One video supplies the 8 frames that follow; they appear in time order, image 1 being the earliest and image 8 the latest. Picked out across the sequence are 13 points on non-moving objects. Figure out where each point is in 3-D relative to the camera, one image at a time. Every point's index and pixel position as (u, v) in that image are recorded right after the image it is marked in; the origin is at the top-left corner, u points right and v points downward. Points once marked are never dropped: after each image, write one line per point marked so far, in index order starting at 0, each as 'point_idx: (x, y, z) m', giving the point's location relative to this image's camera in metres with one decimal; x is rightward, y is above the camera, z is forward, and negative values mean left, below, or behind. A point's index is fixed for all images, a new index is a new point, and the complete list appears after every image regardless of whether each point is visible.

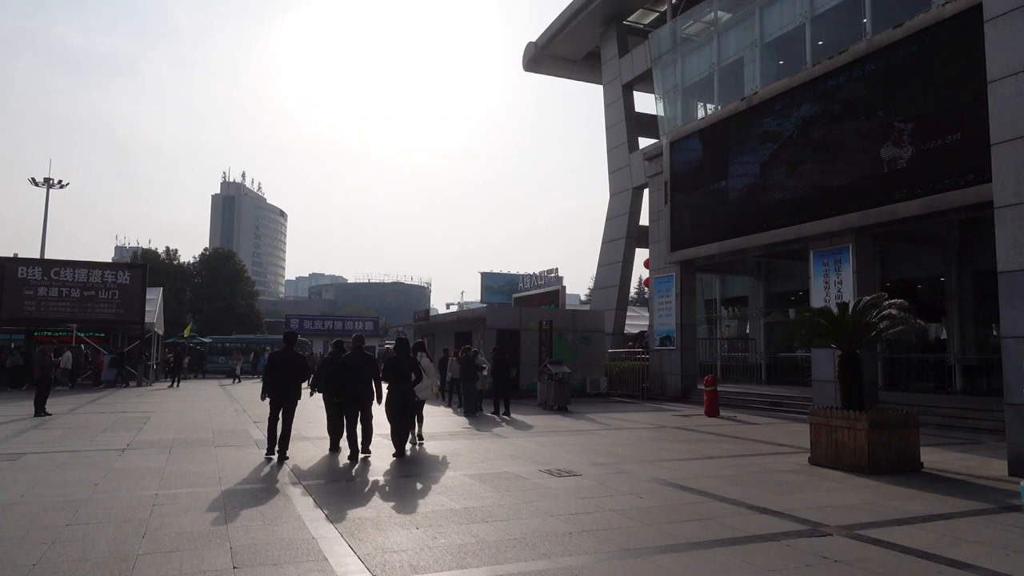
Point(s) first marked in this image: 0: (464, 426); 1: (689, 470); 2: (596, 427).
0: (-1.0, -2.9, +15.2) m
1: (+2.3, -2.4, +9.5) m
2: (+1.8, -2.9, +15.3) m
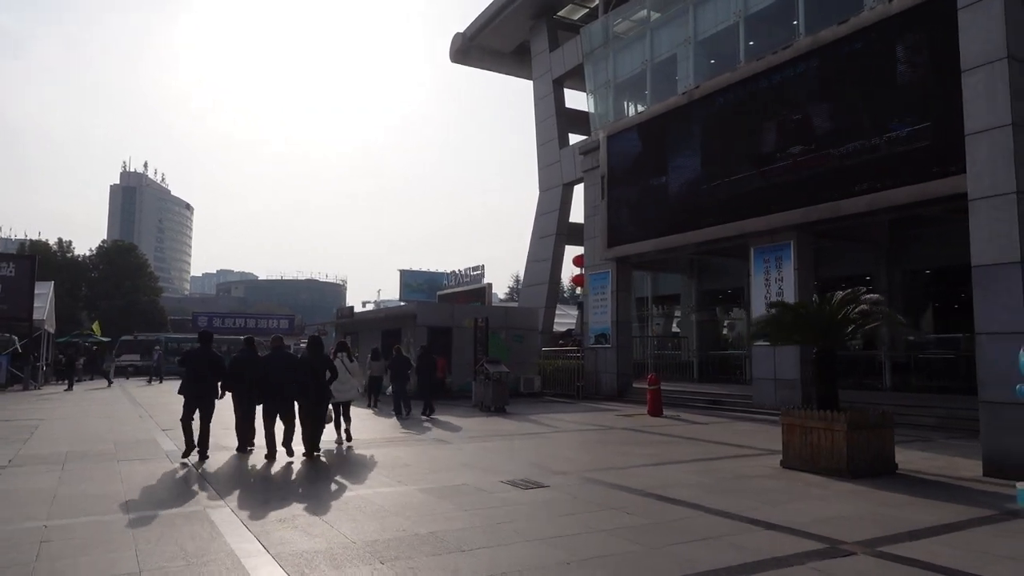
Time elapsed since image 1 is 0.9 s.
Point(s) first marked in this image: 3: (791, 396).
0: (-2.1, -2.7, +14.1) m
1: (+1.8, -2.3, +8.7) m
2: (+0.6, -2.8, +14.4) m
3: (+6.6, -2.6, +17.4) m
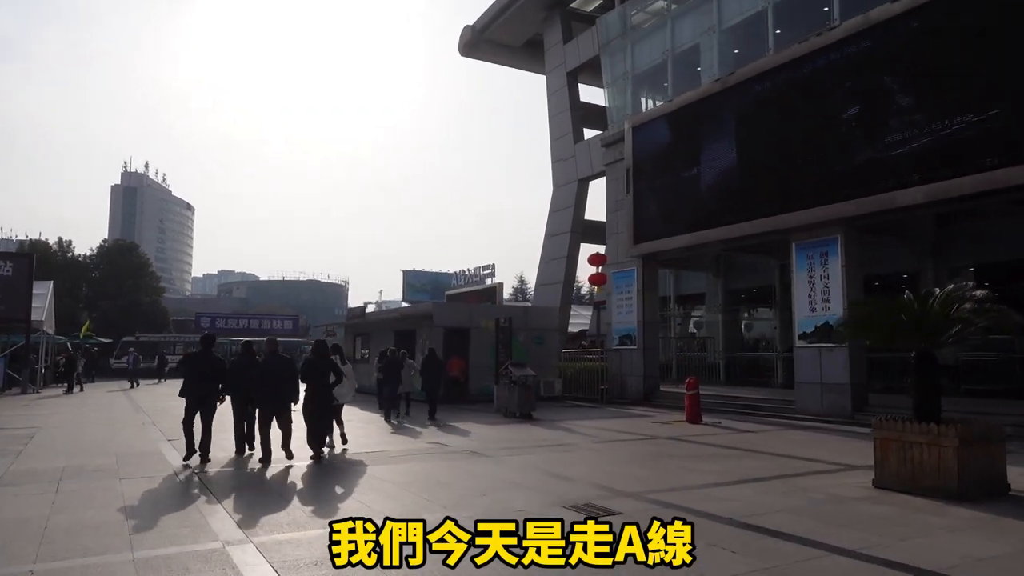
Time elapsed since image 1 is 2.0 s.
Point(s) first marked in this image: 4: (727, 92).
0: (-1.5, -2.7, +13.0) m
1: (+2.4, -2.2, +7.6) m
2: (+1.2, -2.7, +13.3) m
3: (+7.3, -2.5, +16.3) m
4: (+5.6, +5.2, +19.1) m
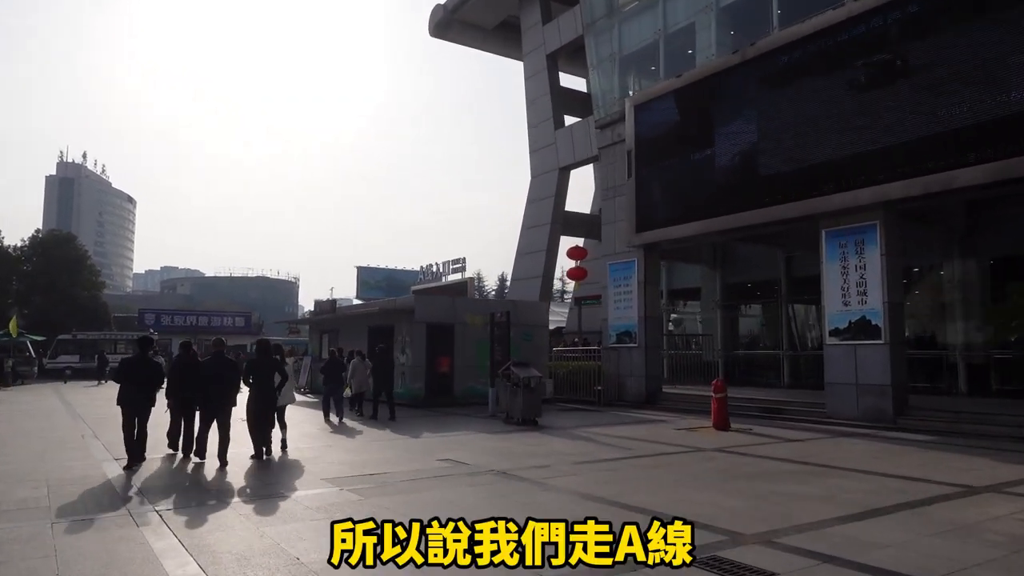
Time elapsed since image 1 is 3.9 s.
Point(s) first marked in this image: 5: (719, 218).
0: (-1.2, -2.5, +10.9) m
1: (+3.1, -2.0, +5.8) m
2: (+1.6, -2.5, +11.4) m
3: (+7.4, -2.4, +14.7) m
4: (+5.6, +5.4, +17.5) m
5: (+5.1, +1.7, +17.9) m
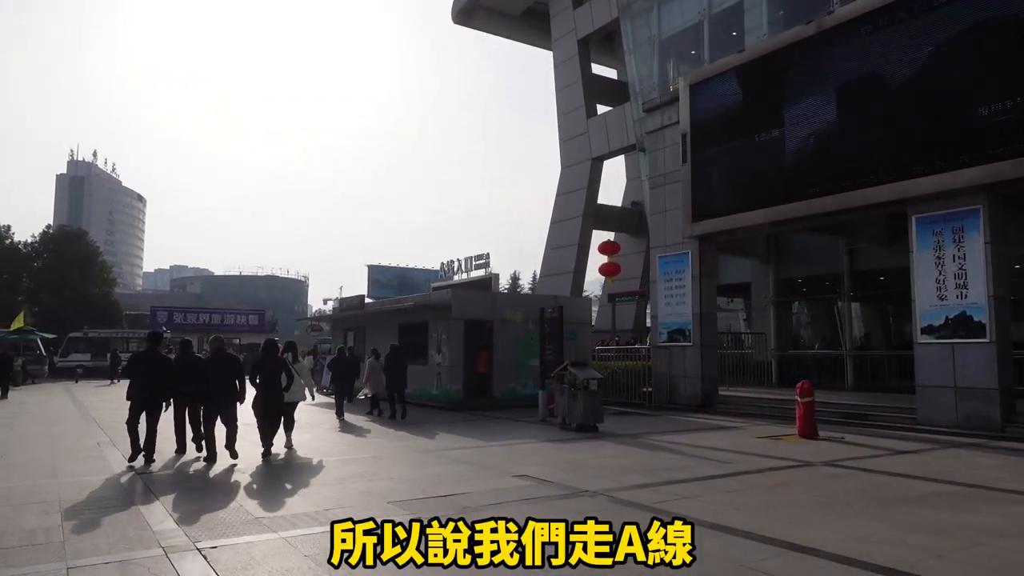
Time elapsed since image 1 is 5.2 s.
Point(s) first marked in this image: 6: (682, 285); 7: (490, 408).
0: (-0.1, -2.3, +9.4) m
1: (+4.1, -1.9, +4.3) m
2: (+2.6, -2.4, +9.9) m
3: (+8.5, -2.2, +13.2) m
4: (+6.7, +5.5, +15.9) m
5: (+6.2, +1.9, +16.4) m
6: (+4.5, +0.1, +19.5) m
7: (-0.6, -3.2, +19.3) m
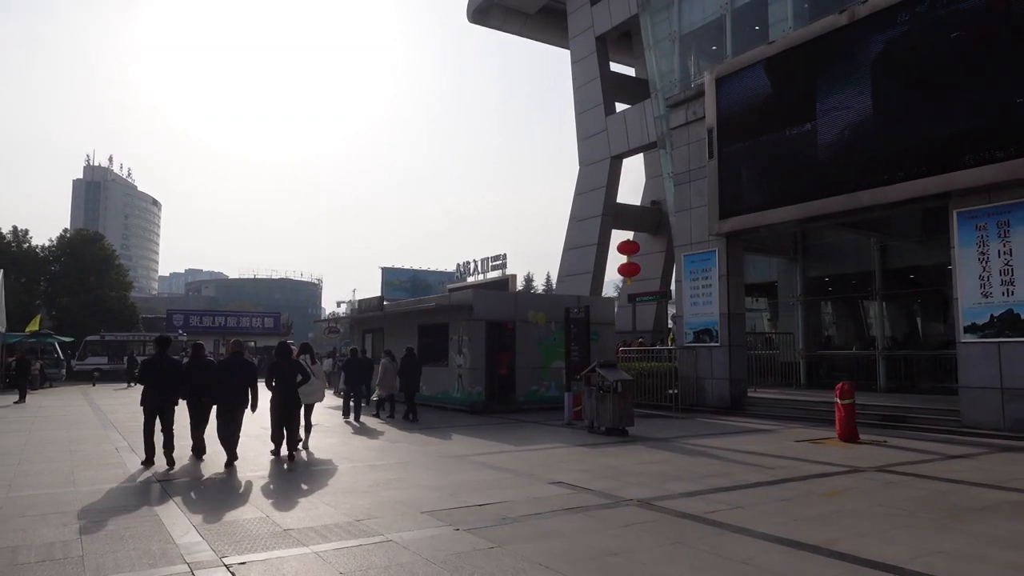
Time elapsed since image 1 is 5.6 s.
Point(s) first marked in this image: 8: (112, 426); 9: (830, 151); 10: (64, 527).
0: (+0.3, -2.3, +9.0) m
1: (+4.5, -1.8, +3.8) m
2: (+3.1, -2.3, +9.4) m
3: (+9.0, -2.2, +12.6) m
4: (+7.2, +5.6, +15.4) m
5: (+6.8, +1.9, +15.9) m
6: (+5.1, +0.1, +19.0) m
7: (0.0, -3.2, +18.9) m
8: (-8.5, -2.9, +15.5) m
9: (+6.9, +3.0, +15.8) m
10: (-4.0, -2.1, +6.5) m
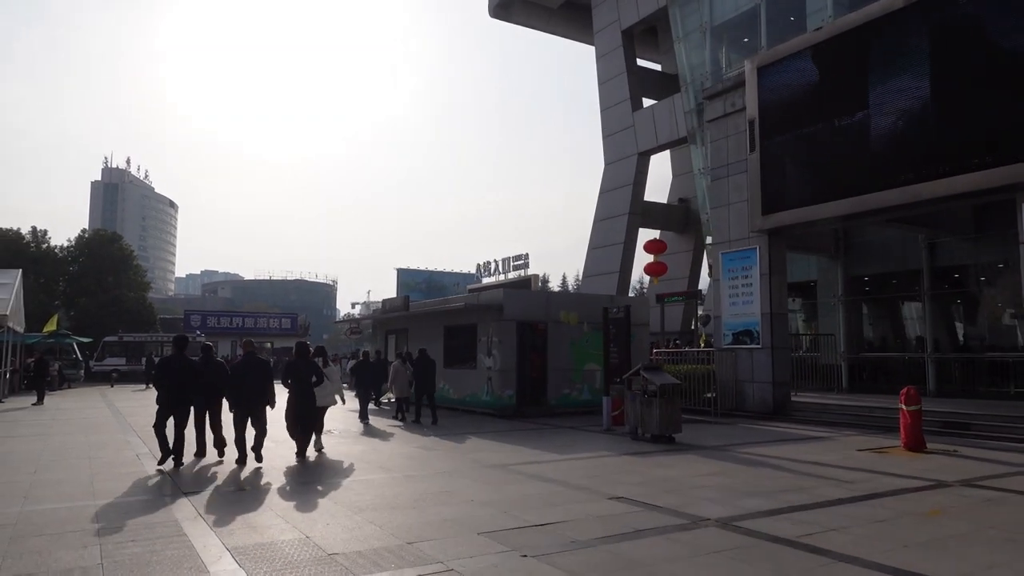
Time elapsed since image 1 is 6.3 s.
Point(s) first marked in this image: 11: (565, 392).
0: (+0.9, -2.3, +8.2) m
1: (+5.0, -1.8, +3.0) m
2: (+3.7, -2.3, +8.6) m
3: (+9.6, -2.1, +11.7) m
4: (+8.0, +5.6, +14.6) m
5: (+7.5, +1.9, +15.0) m
6: (+5.9, +0.1, +18.2) m
7: (+0.8, -3.2, +18.2) m
8: (-7.8, -2.9, +14.9) m
9: (+7.6, +3.0, +14.9) m
10: (-3.4, -2.1, +5.8) m
11: (+1.3, -2.6, +18.5) m
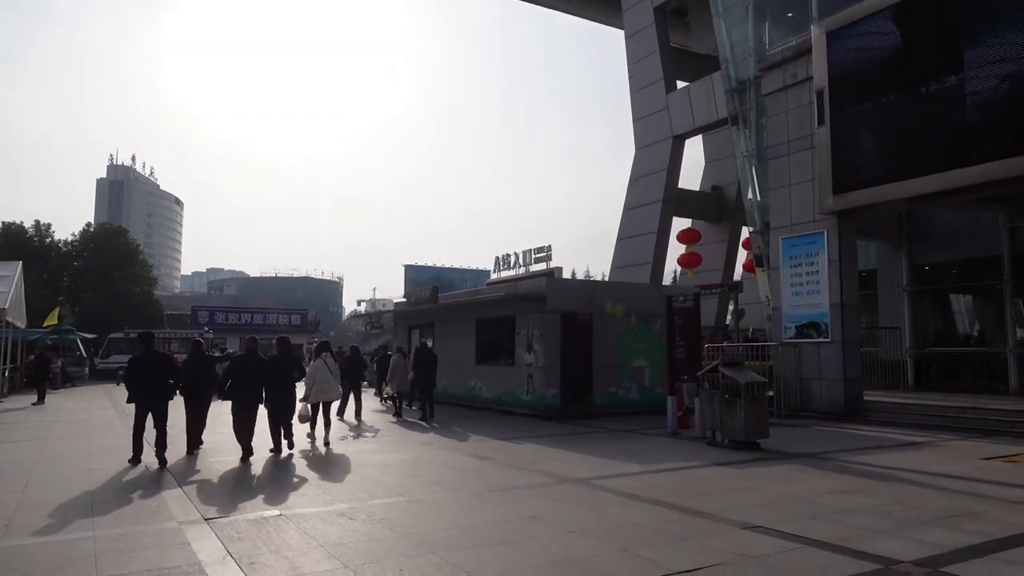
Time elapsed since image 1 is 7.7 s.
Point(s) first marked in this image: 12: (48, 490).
0: (+1.8, -2.0, +6.6) m
1: (+5.8, -1.6, +1.3) m
2: (+4.6, -2.1, +7.0) m
3: (+10.6, -1.9, +10.1) m
4: (+8.9, +5.8, +12.9) m
5: (+8.4, +2.2, +13.3) m
6: (+6.9, +0.4, +16.5) m
7: (+1.8, -2.9, +16.6) m
8: (-6.8, -2.7, +13.4) m
9: (+8.5, +3.2, +13.2) m
10: (-2.5, -1.9, +4.3) m
11: (+2.3, -2.4, +16.9) m
12: (-5.1, -2.2, +8.1) m
